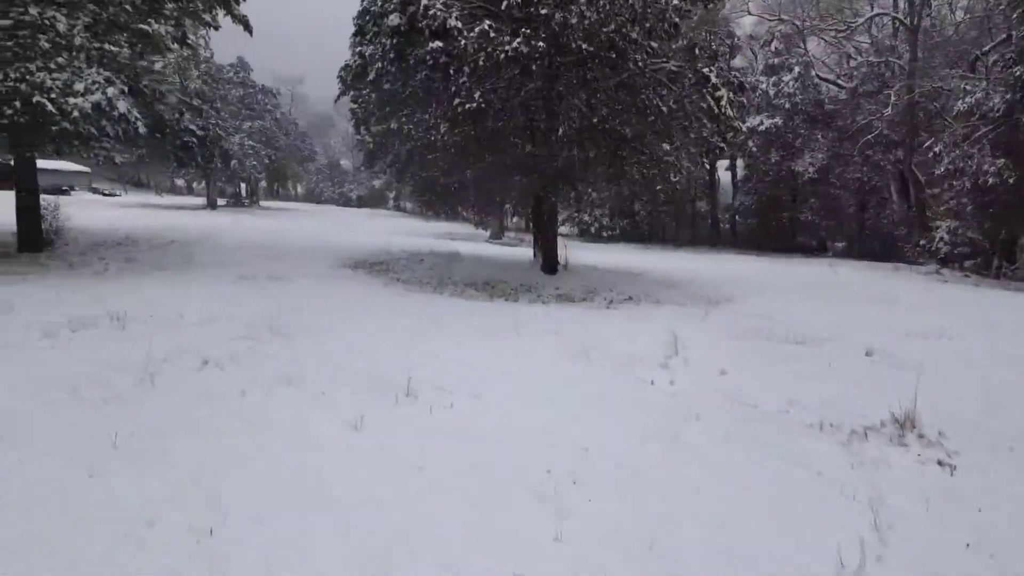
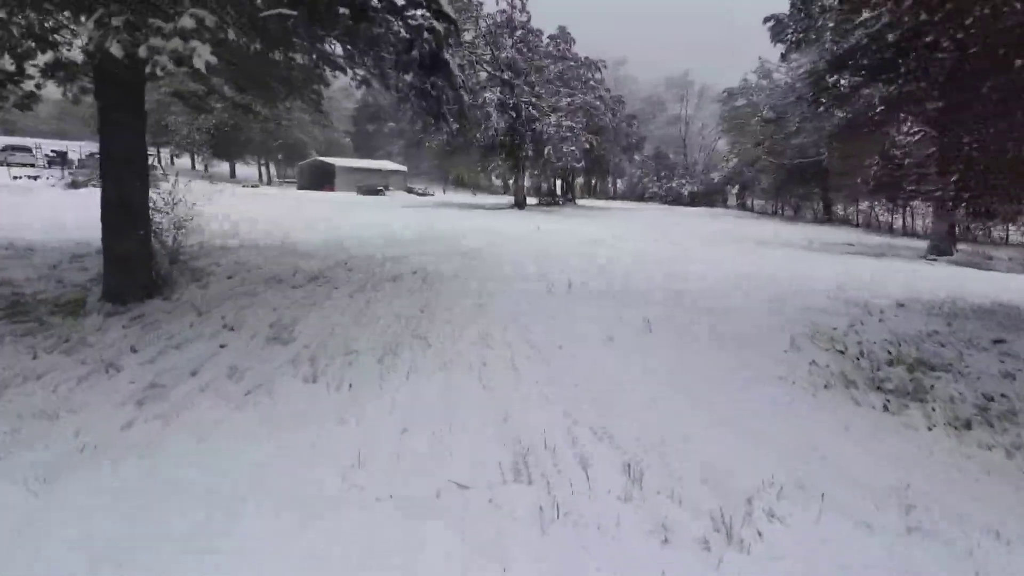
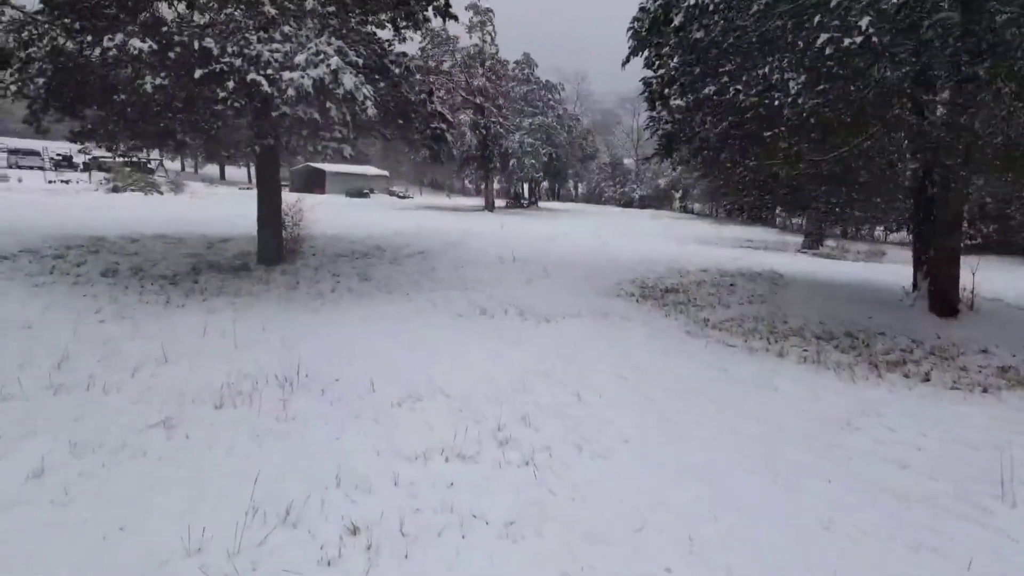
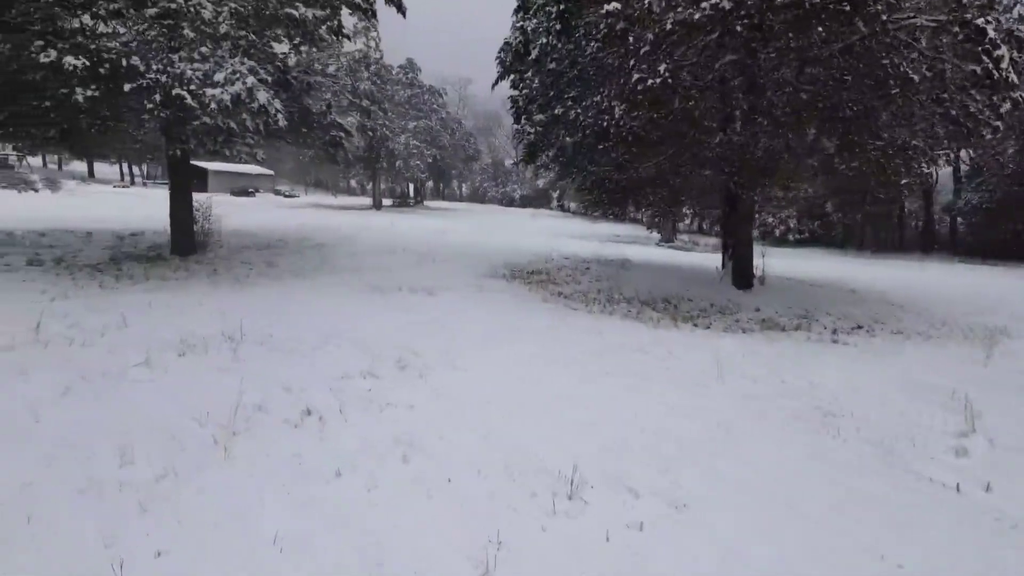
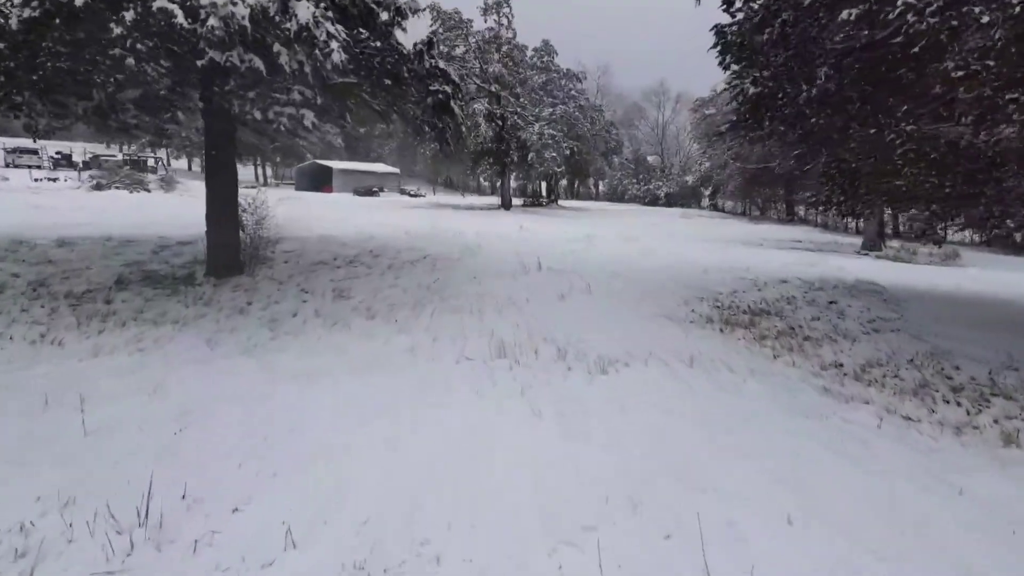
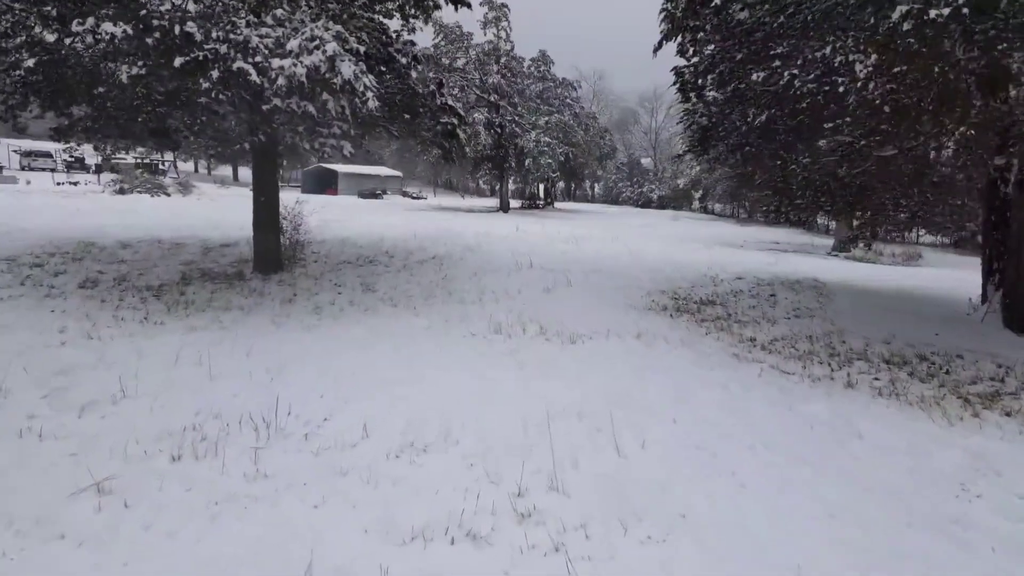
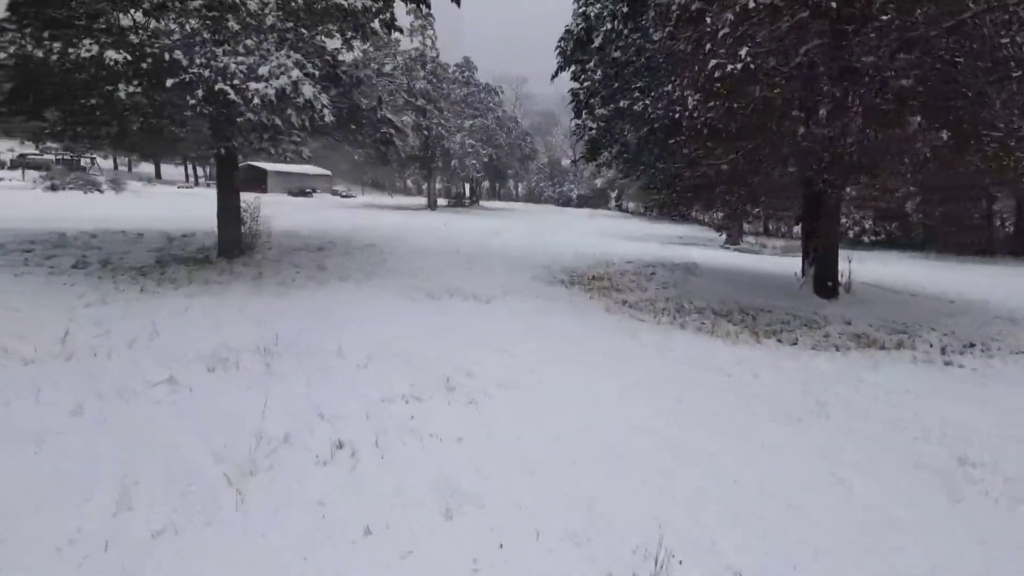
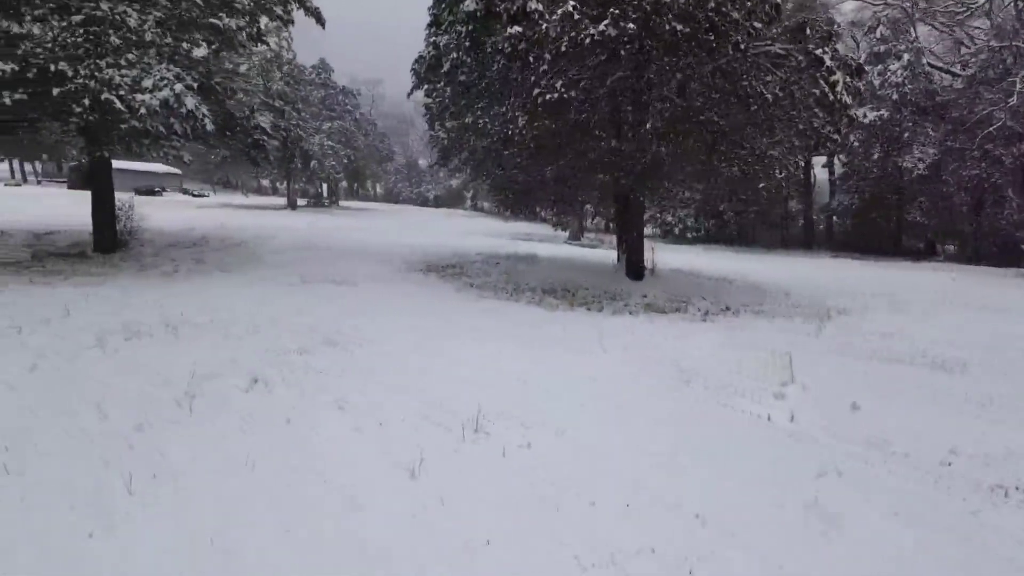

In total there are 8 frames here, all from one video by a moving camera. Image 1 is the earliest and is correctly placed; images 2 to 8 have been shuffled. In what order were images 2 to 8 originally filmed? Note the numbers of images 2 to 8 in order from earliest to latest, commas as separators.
8, 4, 7, 3, 6, 5, 2
